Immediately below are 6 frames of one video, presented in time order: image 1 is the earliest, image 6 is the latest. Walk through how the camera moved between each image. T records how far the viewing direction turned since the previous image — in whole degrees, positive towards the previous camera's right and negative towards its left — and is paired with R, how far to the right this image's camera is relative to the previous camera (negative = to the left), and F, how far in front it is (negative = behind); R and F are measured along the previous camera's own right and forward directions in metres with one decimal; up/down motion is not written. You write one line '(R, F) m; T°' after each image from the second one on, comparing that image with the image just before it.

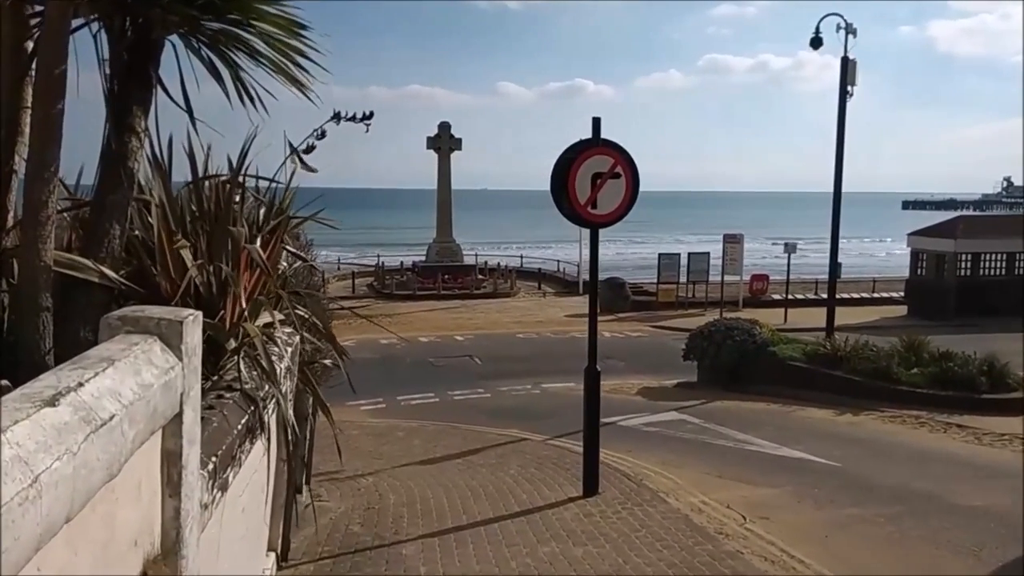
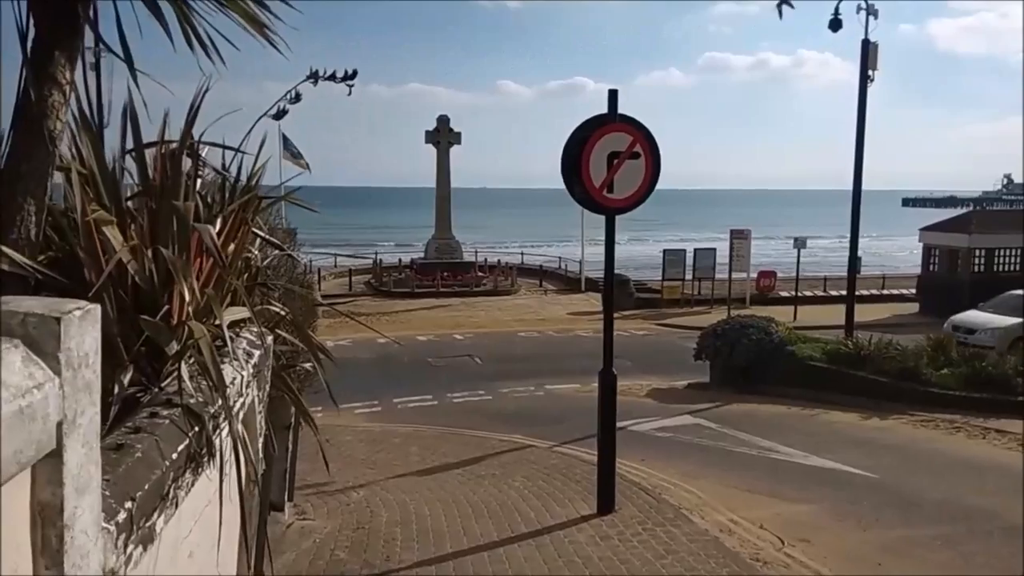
(0.0, +0.7) m; 0°
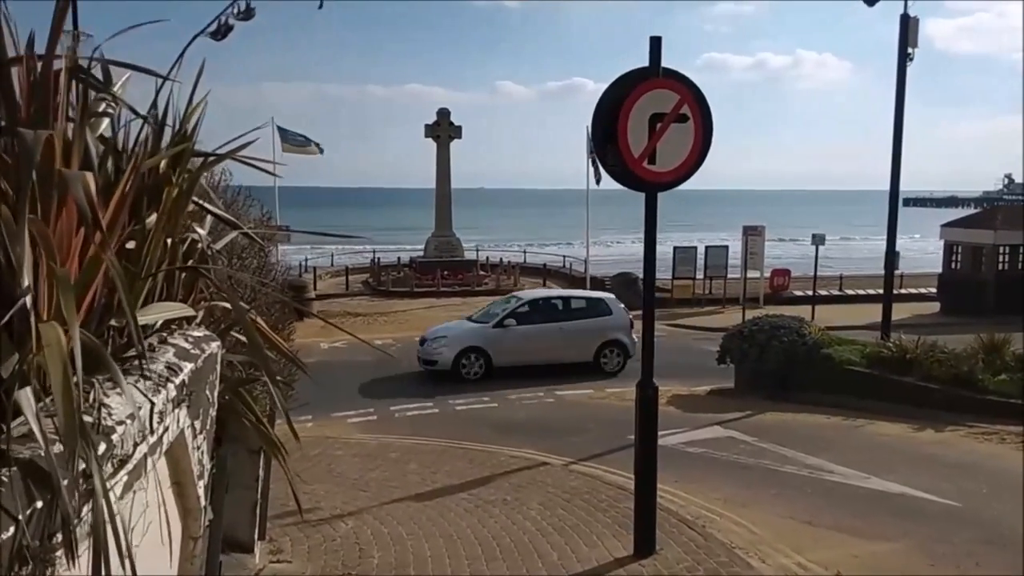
(-0.1, +1.1) m; 0°
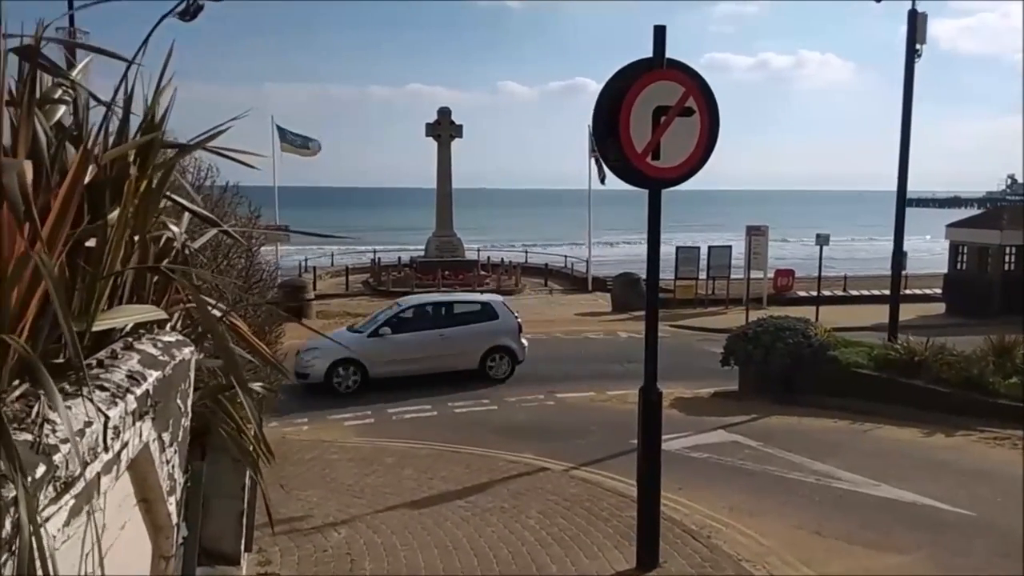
(0.0, +0.2) m; 0°
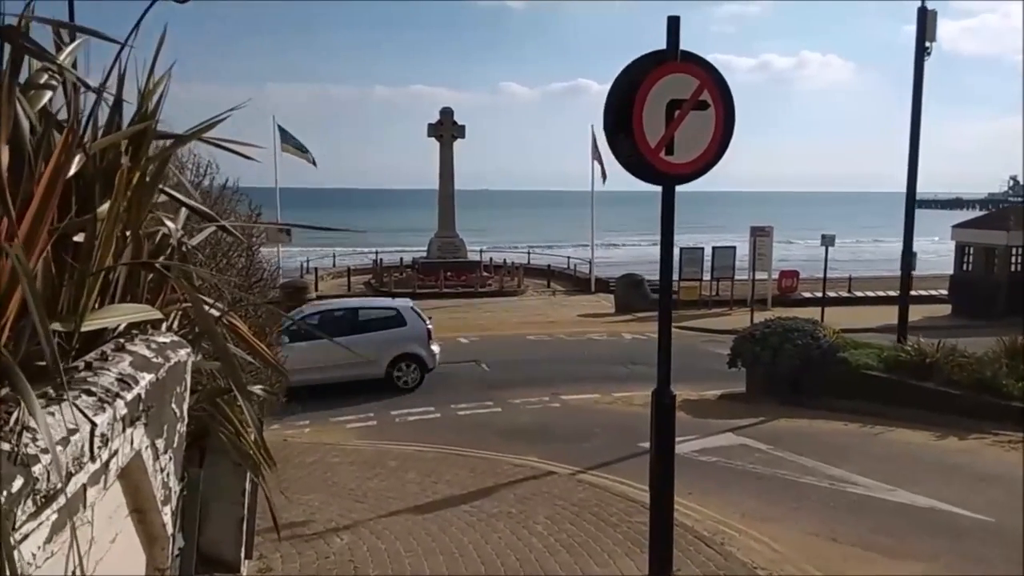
(0.0, +0.2) m; 0°
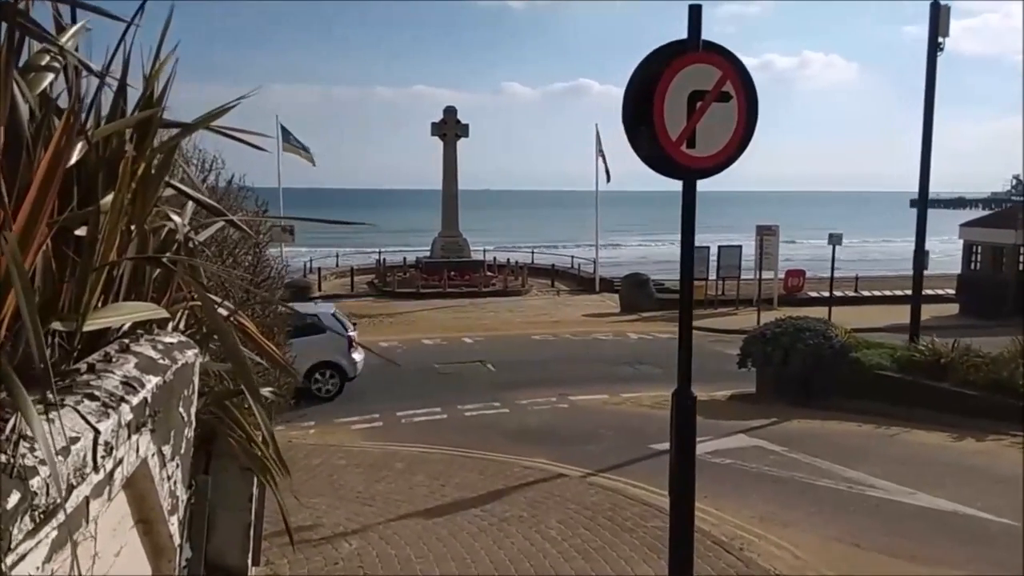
(-0.1, +0.1) m; 0°
